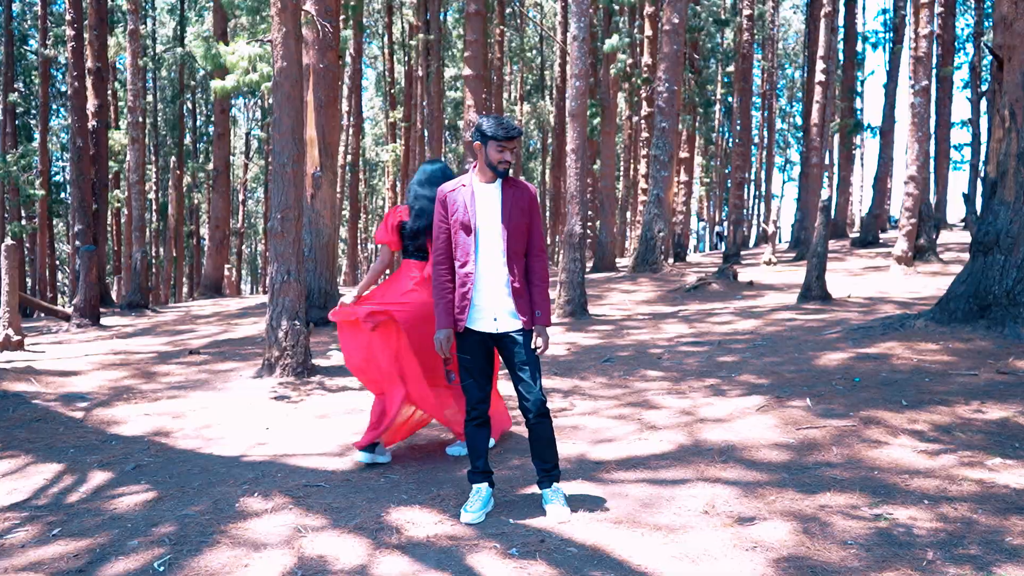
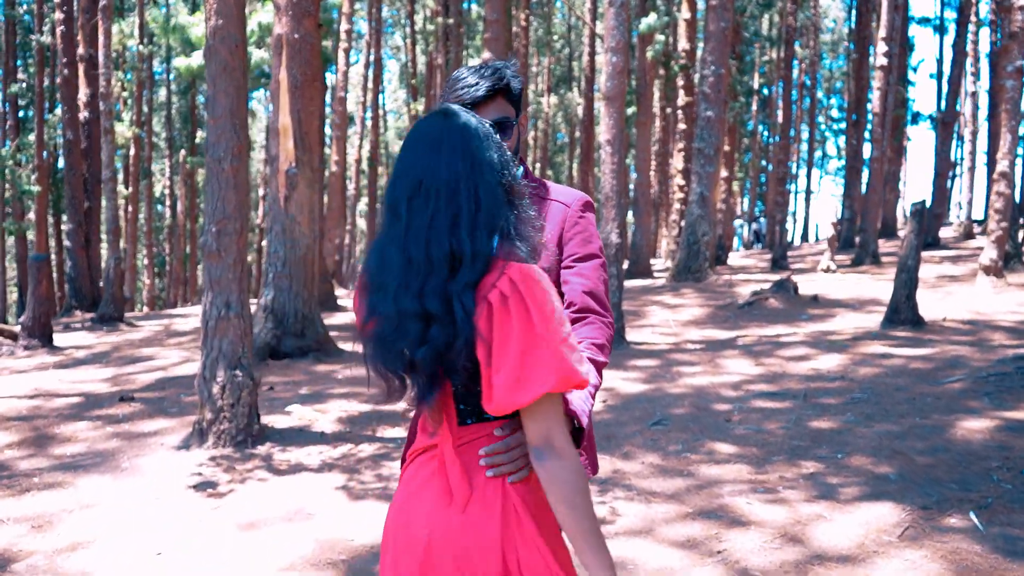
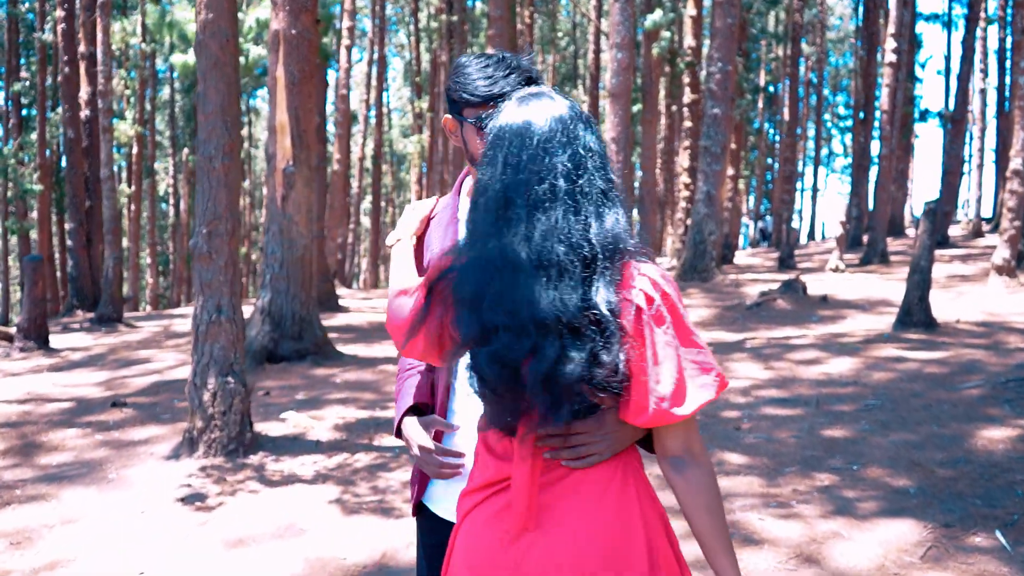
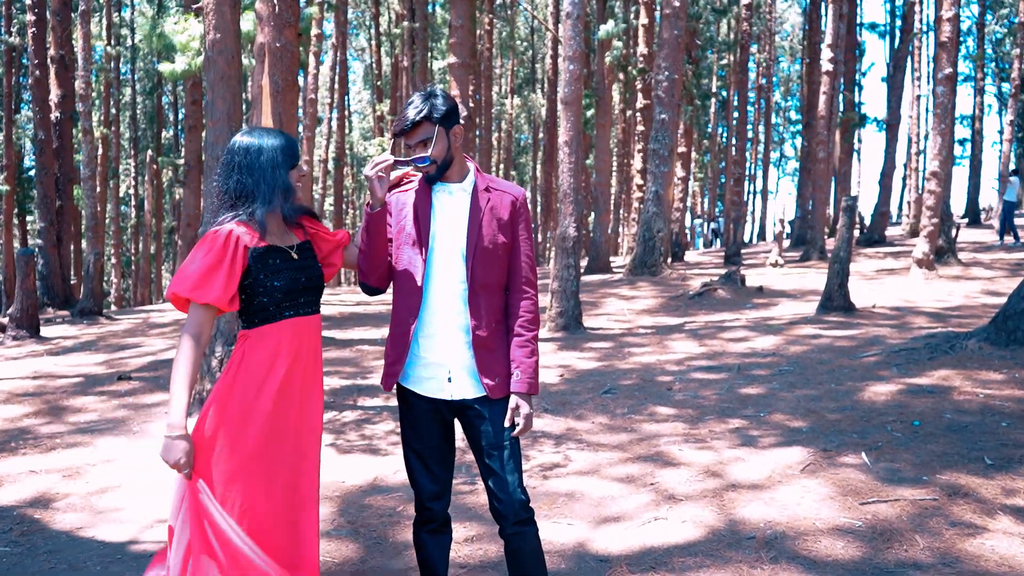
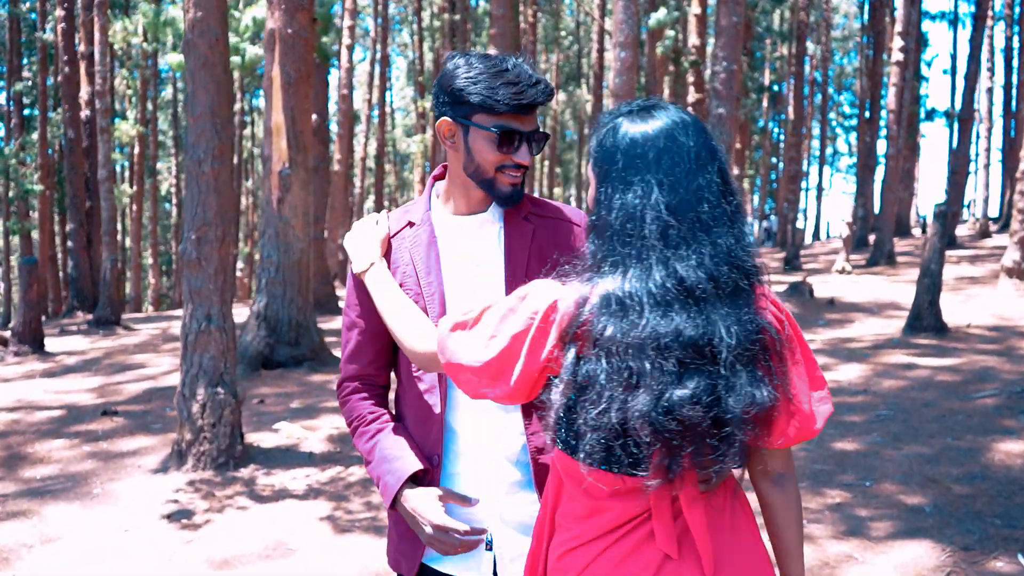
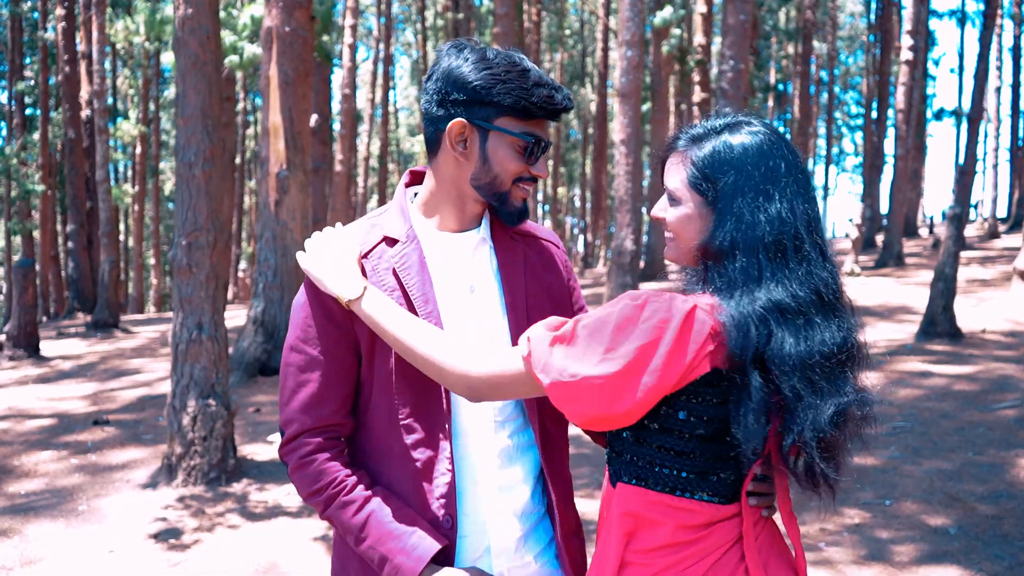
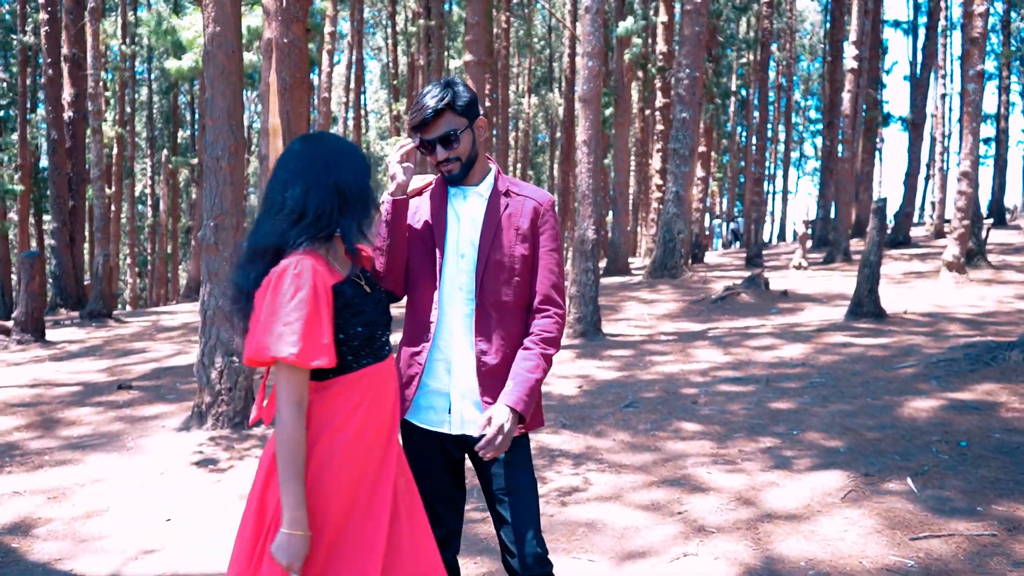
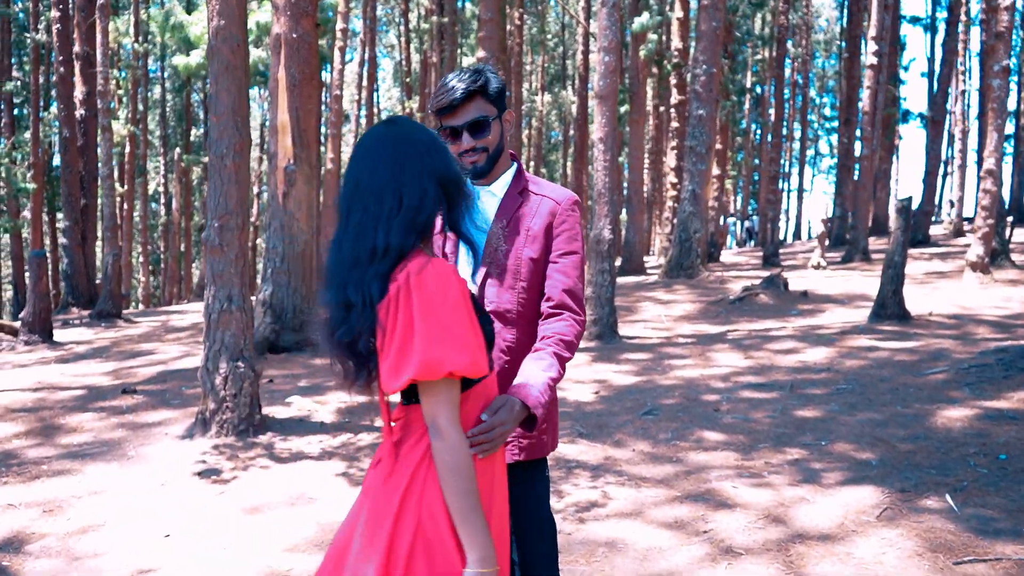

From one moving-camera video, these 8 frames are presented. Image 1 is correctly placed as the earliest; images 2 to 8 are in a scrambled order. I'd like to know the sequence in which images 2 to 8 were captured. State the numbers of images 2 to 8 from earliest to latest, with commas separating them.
4, 7, 8, 2, 3, 5, 6
